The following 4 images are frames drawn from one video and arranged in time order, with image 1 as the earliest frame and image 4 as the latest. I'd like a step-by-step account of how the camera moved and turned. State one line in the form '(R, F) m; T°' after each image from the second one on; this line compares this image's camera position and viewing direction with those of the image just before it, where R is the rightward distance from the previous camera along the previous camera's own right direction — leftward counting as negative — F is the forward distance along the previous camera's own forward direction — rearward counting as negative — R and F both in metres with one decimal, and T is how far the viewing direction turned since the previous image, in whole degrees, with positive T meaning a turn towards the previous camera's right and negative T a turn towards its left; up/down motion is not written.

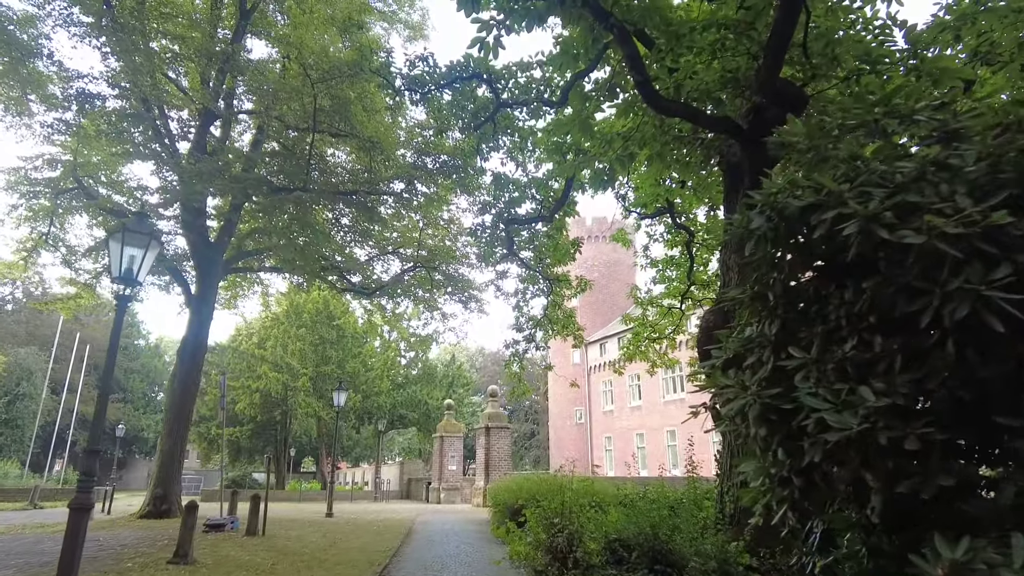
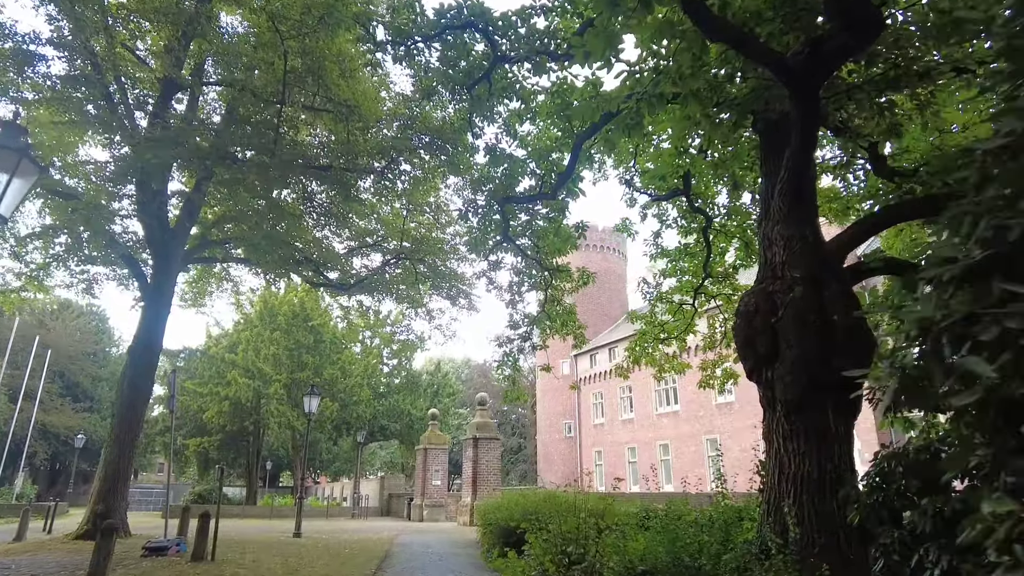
(-0.1, +1.4) m; +1°
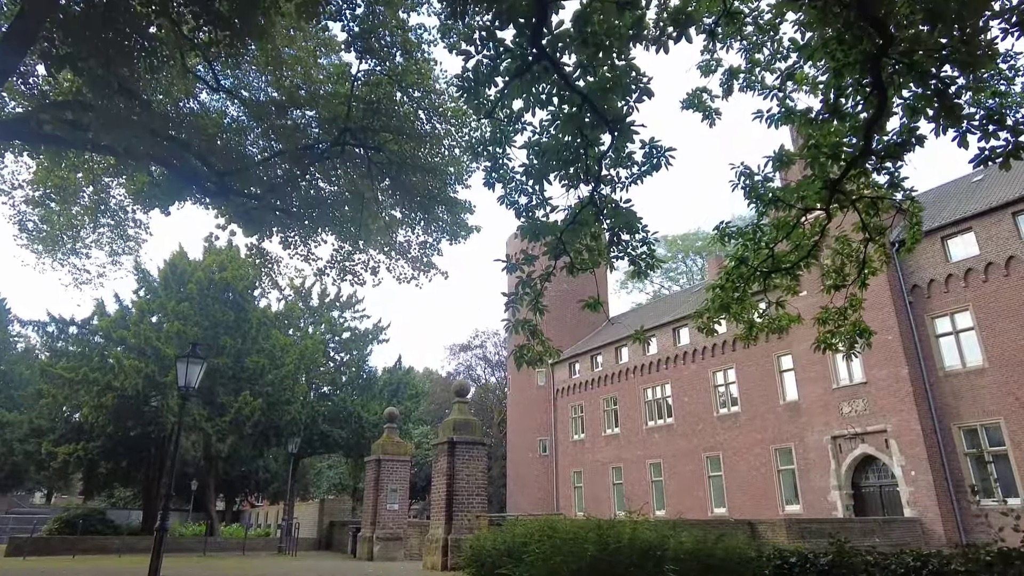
(-0.6, +5.0) m; +3°
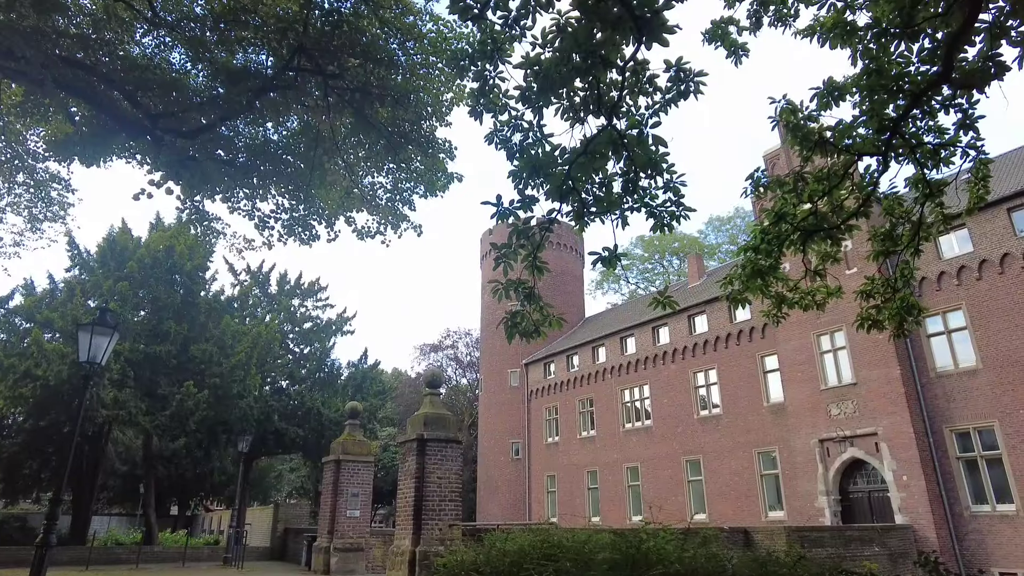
(-0.2, +1.5) m; +3°
